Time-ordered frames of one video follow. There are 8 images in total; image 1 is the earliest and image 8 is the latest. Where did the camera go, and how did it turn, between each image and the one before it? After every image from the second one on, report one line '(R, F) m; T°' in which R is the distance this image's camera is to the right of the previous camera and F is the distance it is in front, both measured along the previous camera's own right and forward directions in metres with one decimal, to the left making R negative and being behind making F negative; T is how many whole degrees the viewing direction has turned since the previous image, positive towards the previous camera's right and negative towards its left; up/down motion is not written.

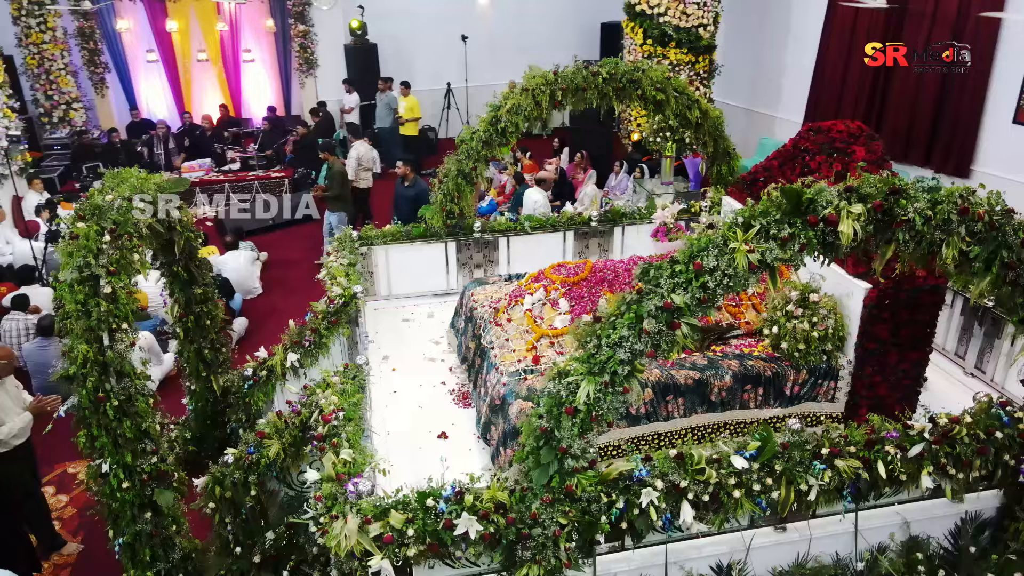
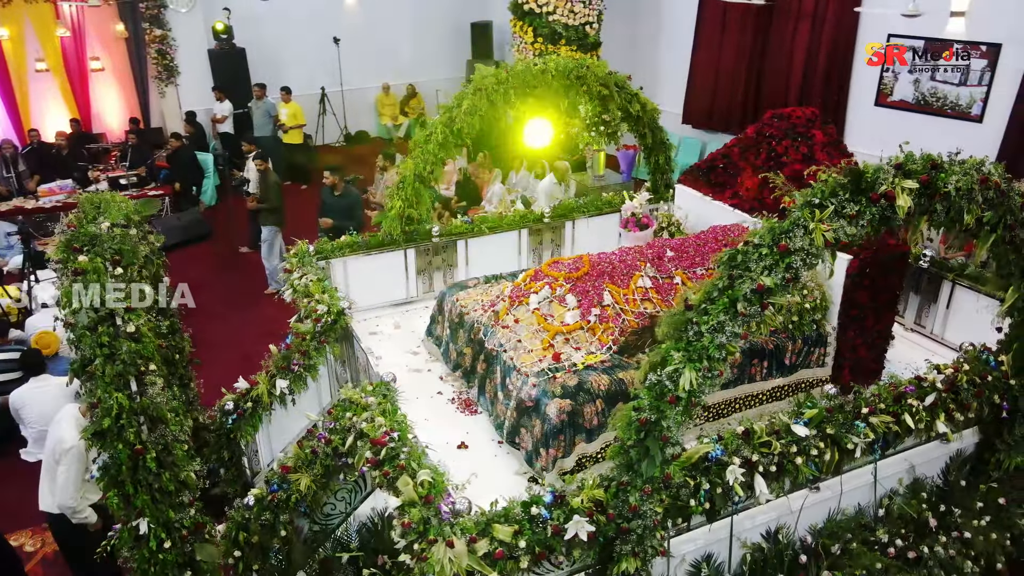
(-1.0, +0.2) m; +12°
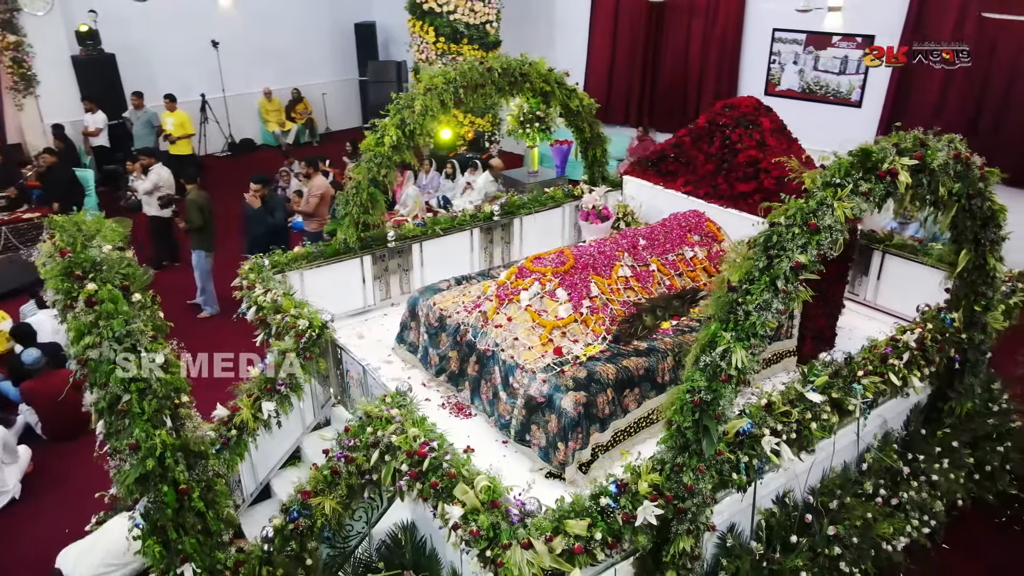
(-0.8, +0.1) m; +10°
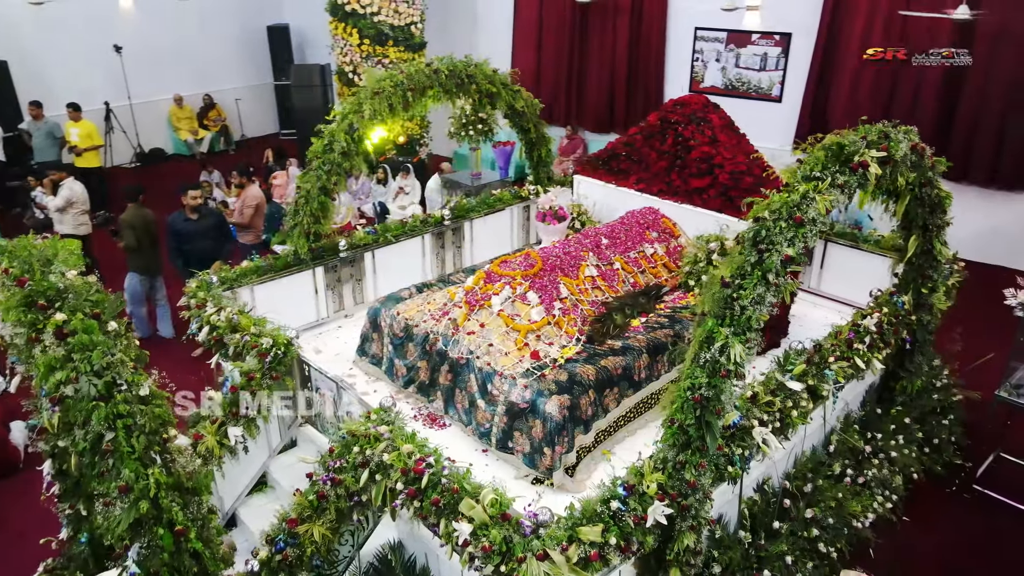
(-0.4, +0.1) m; +7°
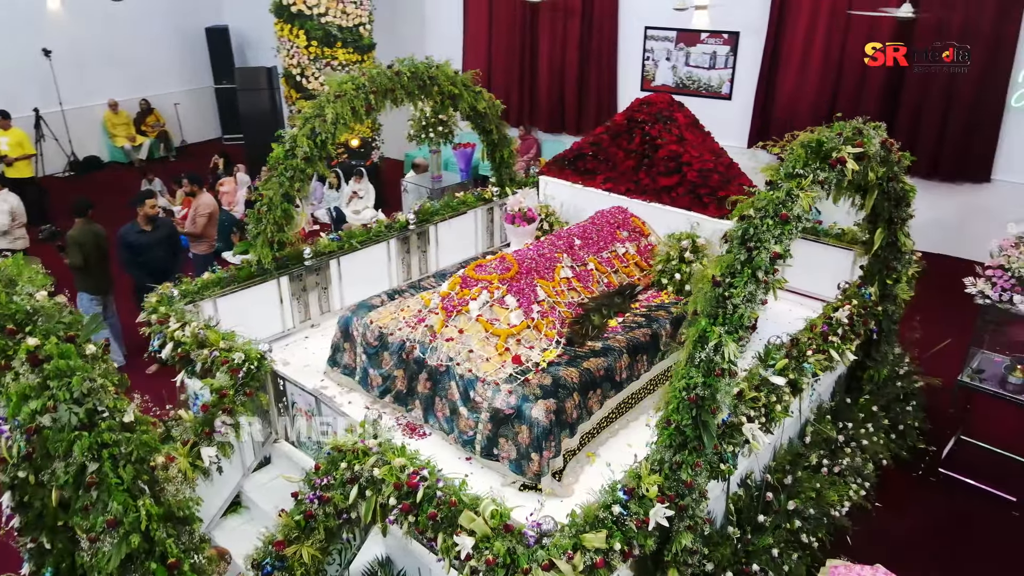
(-0.2, +0.1) m; +4°
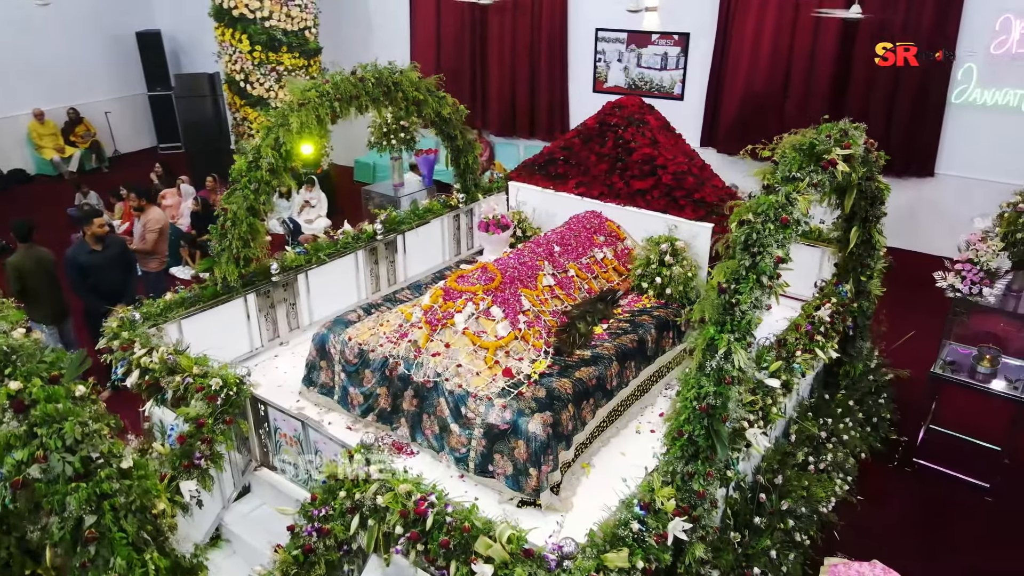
(-0.3, +0.1) m; +5°
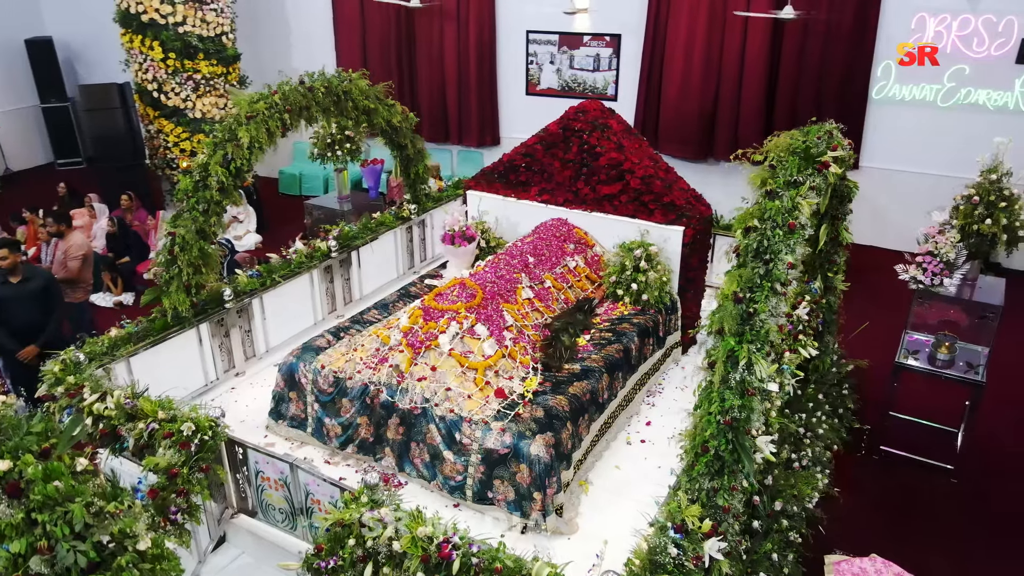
(-0.4, +0.2) m; +7°
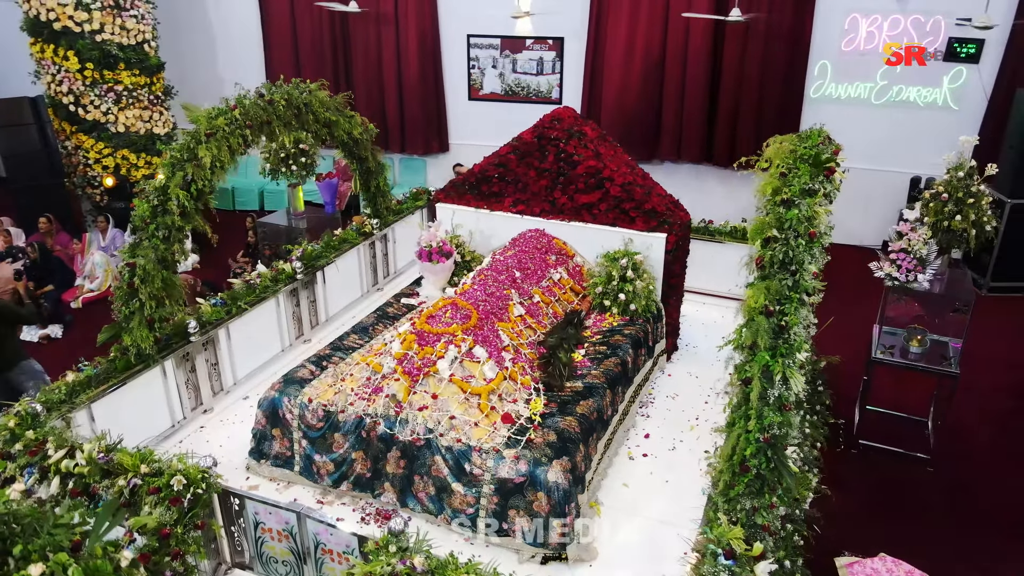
(-0.4, +0.2) m; +6°
